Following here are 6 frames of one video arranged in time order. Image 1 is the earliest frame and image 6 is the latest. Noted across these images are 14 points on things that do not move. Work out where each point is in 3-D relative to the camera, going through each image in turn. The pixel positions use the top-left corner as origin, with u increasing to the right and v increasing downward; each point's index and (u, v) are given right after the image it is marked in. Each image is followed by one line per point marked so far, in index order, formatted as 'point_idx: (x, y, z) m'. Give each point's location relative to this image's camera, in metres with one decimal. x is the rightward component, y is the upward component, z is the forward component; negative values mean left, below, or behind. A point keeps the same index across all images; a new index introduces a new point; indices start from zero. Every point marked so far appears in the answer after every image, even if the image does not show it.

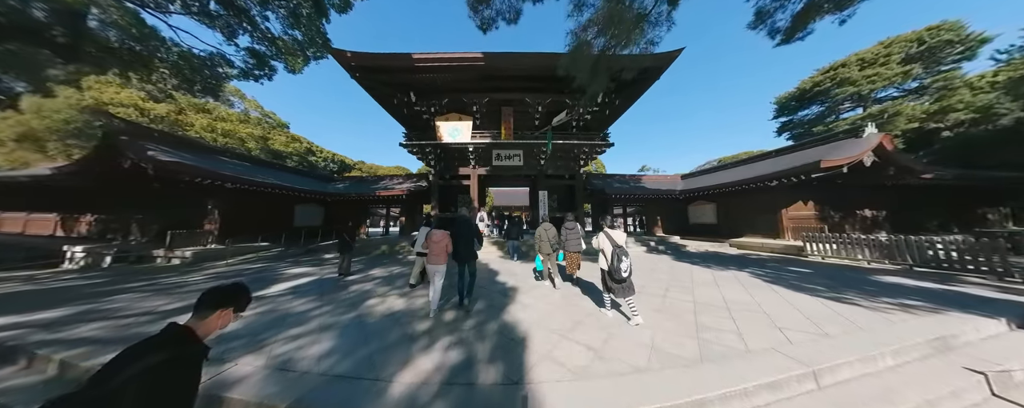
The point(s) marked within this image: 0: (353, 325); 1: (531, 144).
0: (-2.2, -1.7, +2.9) m
1: (+0.9, +2.9, +10.3) m
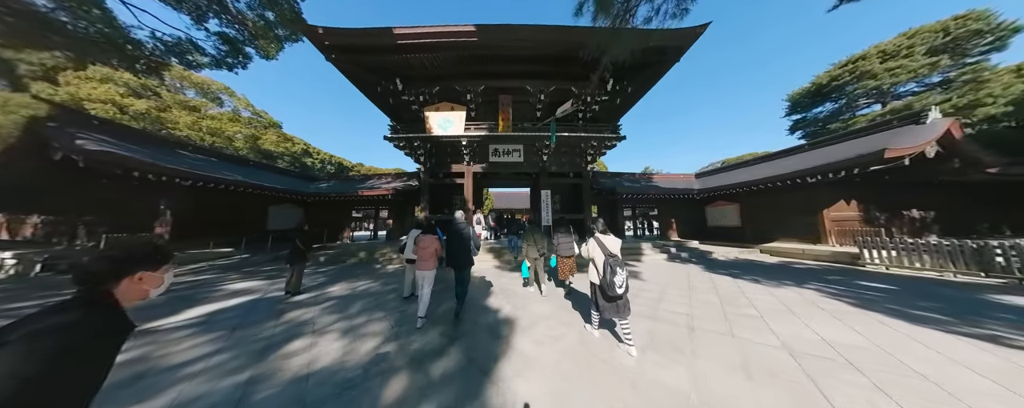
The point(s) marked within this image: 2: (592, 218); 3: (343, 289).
0: (-2.3, -1.6, +1.7) m
1: (+0.9, +2.9, +9.1) m
2: (+3.8, -0.7, +9.9) m
3: (-3.6, -1.8, +4.3) m
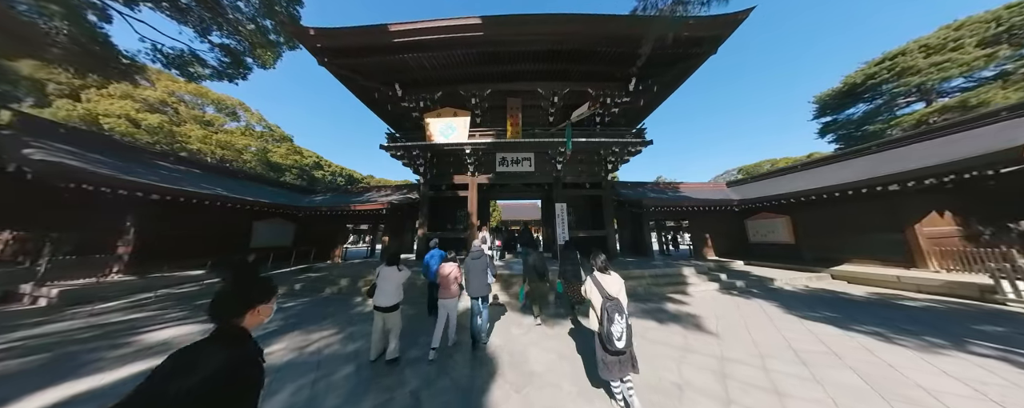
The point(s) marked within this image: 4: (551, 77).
0: (-2.2, -1.9, +0.5) m
1: (+1.3, +2.3, +7.9) m
2: (+4.2, -1.3, +8.5) m
3: (-3.4, -2.2, +3.1) m
4: (+1.5, +4.7, +7.8) m
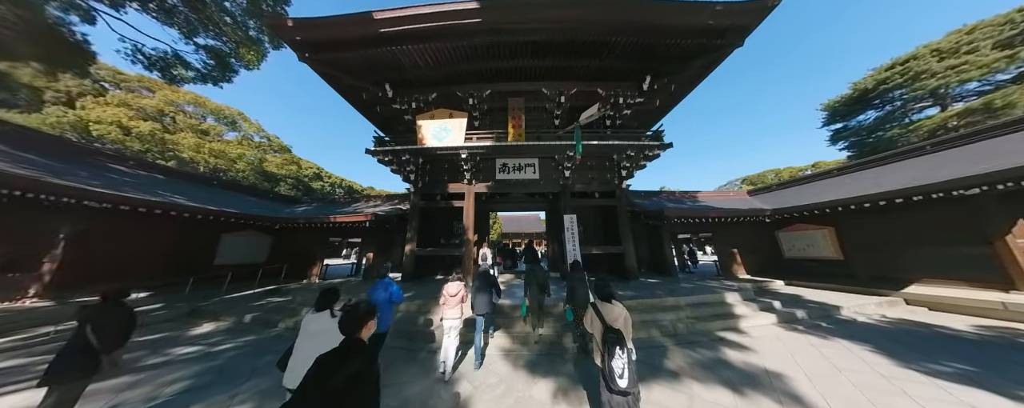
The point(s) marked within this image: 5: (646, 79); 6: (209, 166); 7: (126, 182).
0: (-2.1, -1.8, -0.7) m
1: (+1.3, +1.9, +7.0) m
2: (+4.3, -1.7, +7.3) m
3: (-3.3, -2.3, +2.0) m
4: (+1.5, +4.3, +7.0) m
5: (+4.4, +4.1, +6.9) m
6: (-28.0, +3.4, +19.1) m
7: (-12.7, +0.6, +6.8) m
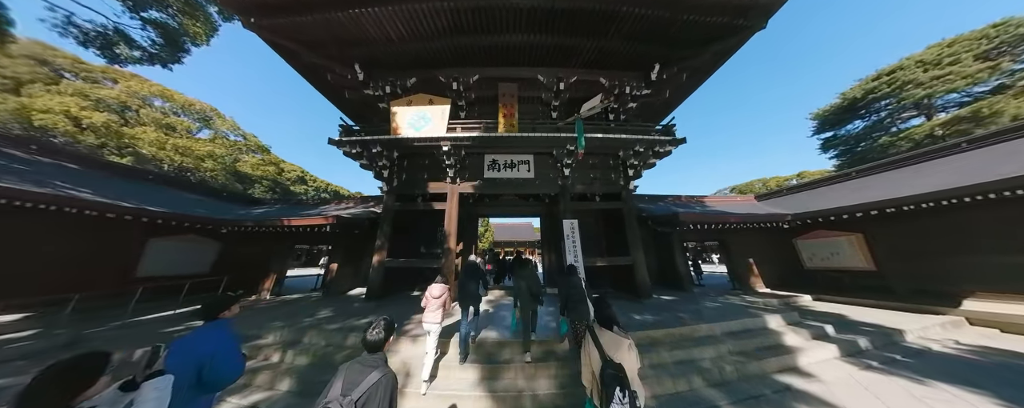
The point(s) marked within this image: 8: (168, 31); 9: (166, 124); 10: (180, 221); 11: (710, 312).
0: (-2.2, -1.6, -2.0) m
1: (+1.1, +1.8, +6.0) m
2: (+4.0, -1.8, +6.3) m
3: (-3.4, -2.2, +0.6) m
4: (+1.3, +4.3, +6.1) m
5: (+4.2, +4.0, +6.0) m
6: (-28.5, +2.9, +17.3) m
7: (-12.9, +0.6, +5.4) m
8: (-11.0, +5.6, +6.8) m
9: (-30.1, +6.8, +18.0) m
10: (-10.4, -0.7, +6.5) m
11: (+4.7, -2.6, +5.0) m
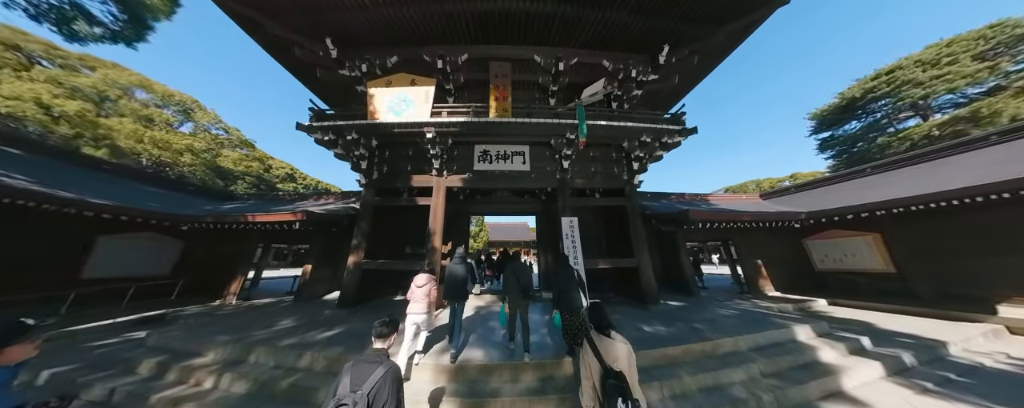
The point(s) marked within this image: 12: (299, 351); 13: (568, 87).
0: (-2.3, -1.4, -2.6) m
1: (+0.9, +1.9, +5.3) m
2: (+3.8, -1.6, +5.7) m
3: (-3.6, -2.0, -0.1) m
4: (+1.1, +4.4, +5.4) m
5: (+4.0, +4.1, +5.4) m
6: (-28.9, +3.2, +16.2) m
7: (-13.1, +0.8, +4.5) m
8: (-11.2, +5.8, +6.0) m
9: (-30.4, +7.1, +16.9) m
10: (-10.6, -0.5, +5.7) m
11: (+4.6, -2.5, +4.4) m
12: (-3.4, -2.3, +3.3) m
13: (+1.9, +3.8, +6.8) m
